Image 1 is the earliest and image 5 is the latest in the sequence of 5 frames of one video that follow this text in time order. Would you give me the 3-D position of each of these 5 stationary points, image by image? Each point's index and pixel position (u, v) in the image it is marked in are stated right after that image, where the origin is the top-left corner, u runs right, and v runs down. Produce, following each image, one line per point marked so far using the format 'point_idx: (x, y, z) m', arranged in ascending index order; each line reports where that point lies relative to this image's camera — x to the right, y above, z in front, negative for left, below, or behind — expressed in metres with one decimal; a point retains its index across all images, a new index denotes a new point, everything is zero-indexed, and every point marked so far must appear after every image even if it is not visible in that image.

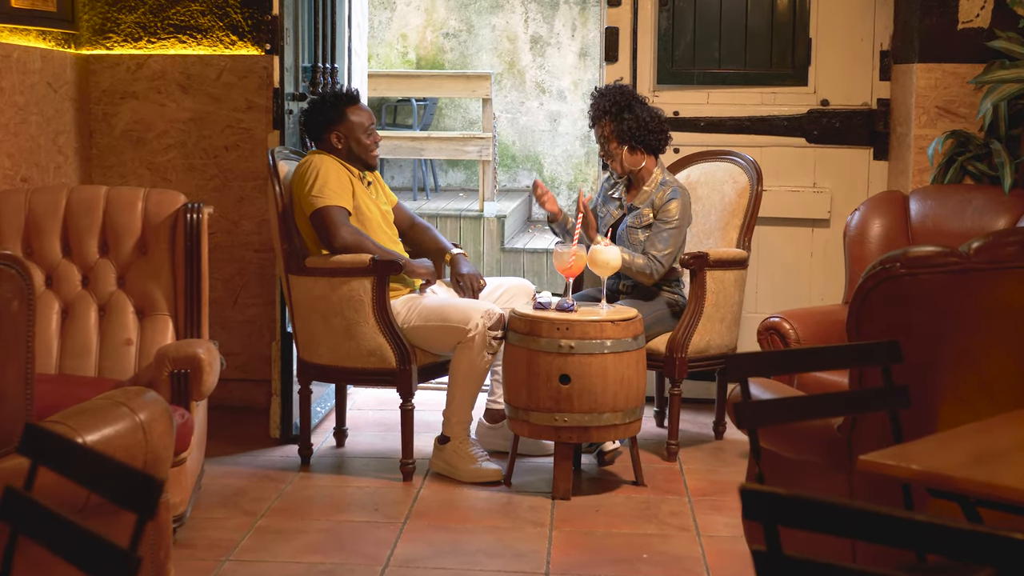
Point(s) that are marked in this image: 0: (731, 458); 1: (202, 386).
0: (+0.5, -0.4, +4.3) m
1: (-0.5, -0.2, +3.4) m
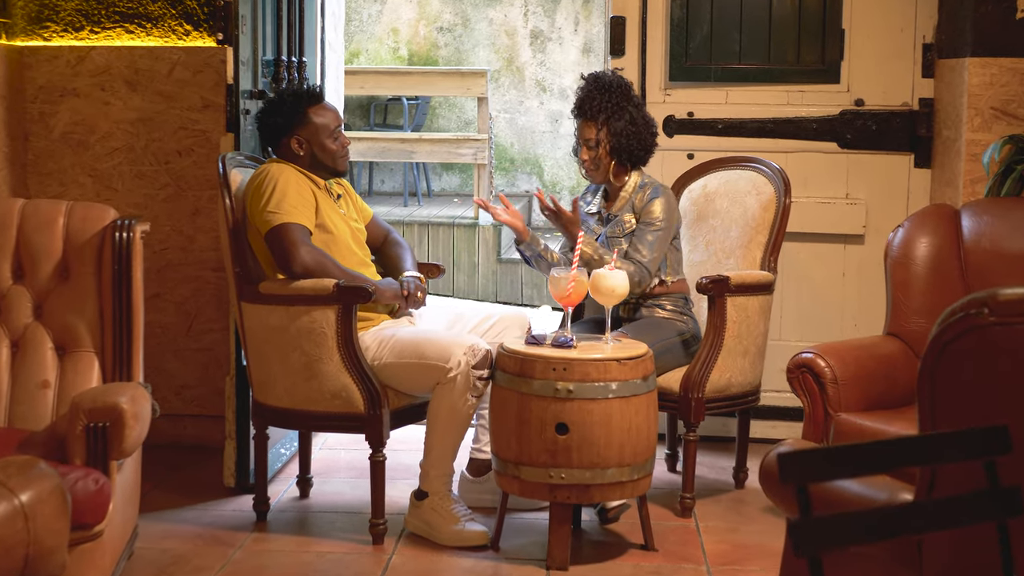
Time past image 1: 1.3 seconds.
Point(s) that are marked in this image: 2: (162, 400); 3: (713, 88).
0: (+0.5, -0.4, +3.7) m
1: (-0.6, -0.2, +2.8) m
2: (-0.8, -0.3, +4.3) m
3: (+0.5, +0.5, +4.5) m
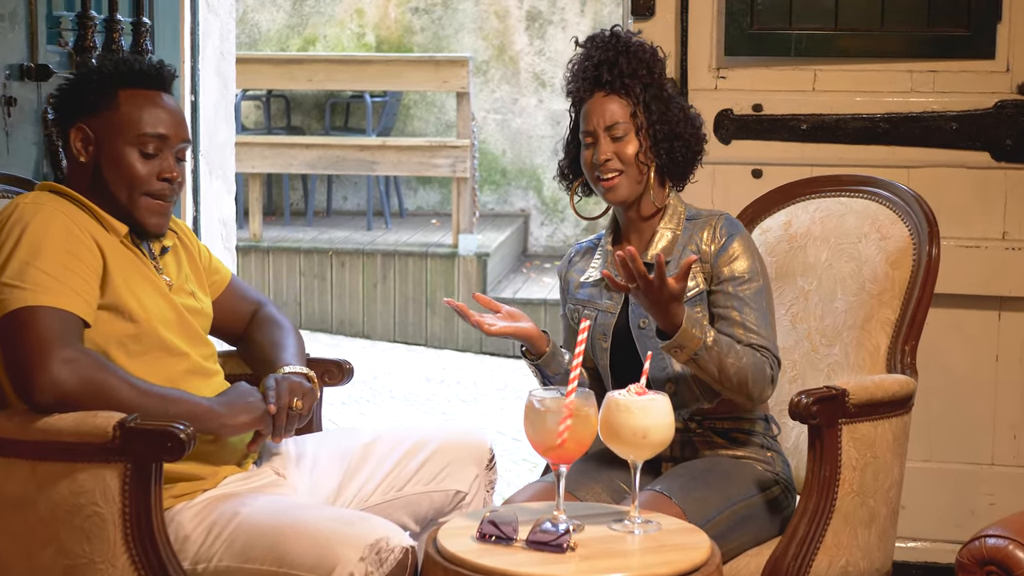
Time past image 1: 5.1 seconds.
0: (+0.4, -0.6, +2.2) m
1: (-0.6, -0.4, +1.2) m
2: (-0.8, -0.4, +2.8) m
3: (+0.4, +0.3, +2.9) m
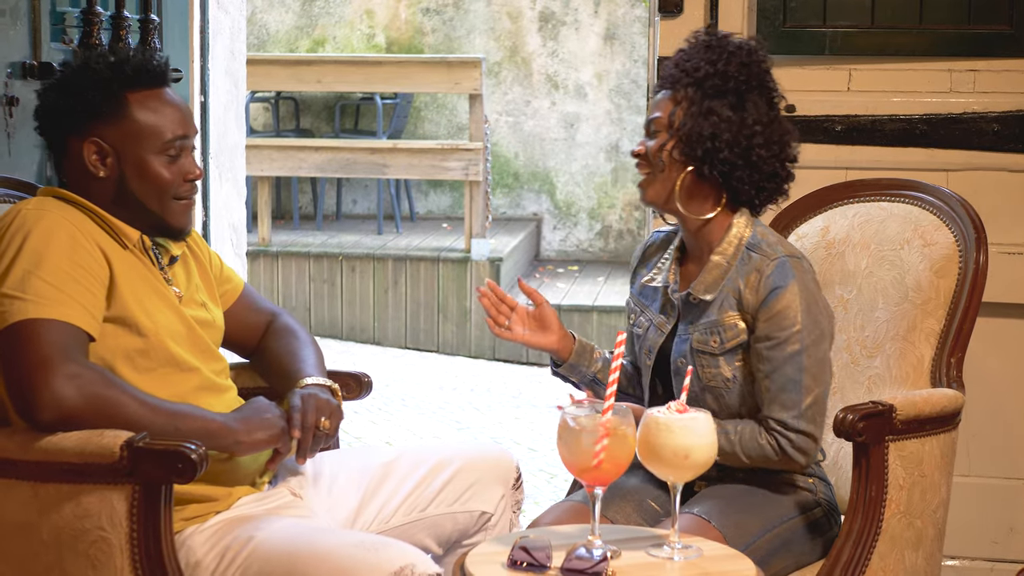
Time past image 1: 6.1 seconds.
0: (+0.4, -0.6, +2.0) m
1: (-0.6, -0.4, +1.1) m
2: (-0.8, -0.4, +2.6) m
3: (+0.5, +0.3, +2.8) m
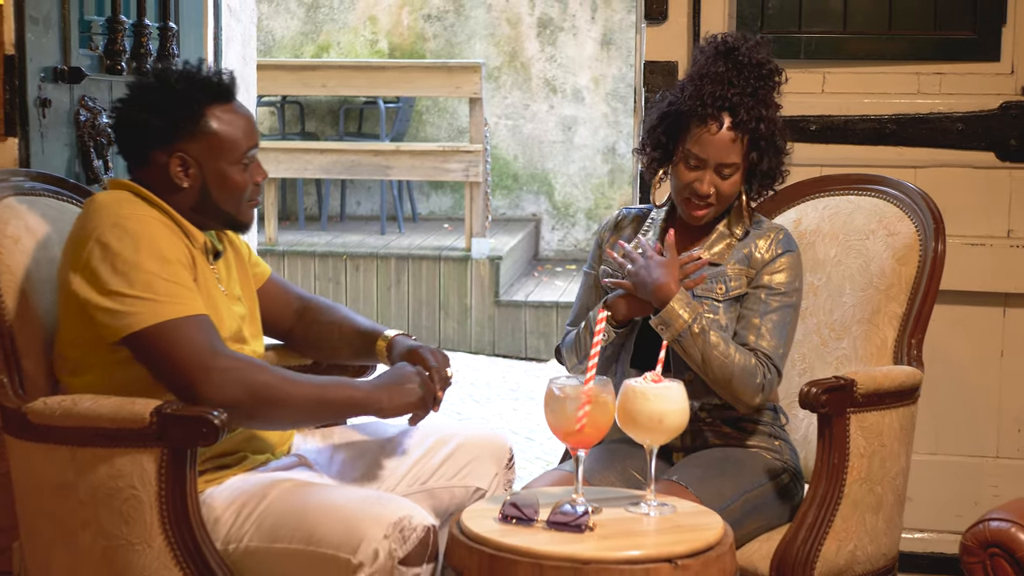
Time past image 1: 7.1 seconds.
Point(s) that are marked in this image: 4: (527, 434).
0: (+0.4, -0.6, +2.2) m
1: (-0.6, -0.3, +1.3) m
2: (-0.8, -0.4, +2.8) m
3: (+0.5, +0.3, +3.0) m
4: (0.0, -0.3, +4.5) m
